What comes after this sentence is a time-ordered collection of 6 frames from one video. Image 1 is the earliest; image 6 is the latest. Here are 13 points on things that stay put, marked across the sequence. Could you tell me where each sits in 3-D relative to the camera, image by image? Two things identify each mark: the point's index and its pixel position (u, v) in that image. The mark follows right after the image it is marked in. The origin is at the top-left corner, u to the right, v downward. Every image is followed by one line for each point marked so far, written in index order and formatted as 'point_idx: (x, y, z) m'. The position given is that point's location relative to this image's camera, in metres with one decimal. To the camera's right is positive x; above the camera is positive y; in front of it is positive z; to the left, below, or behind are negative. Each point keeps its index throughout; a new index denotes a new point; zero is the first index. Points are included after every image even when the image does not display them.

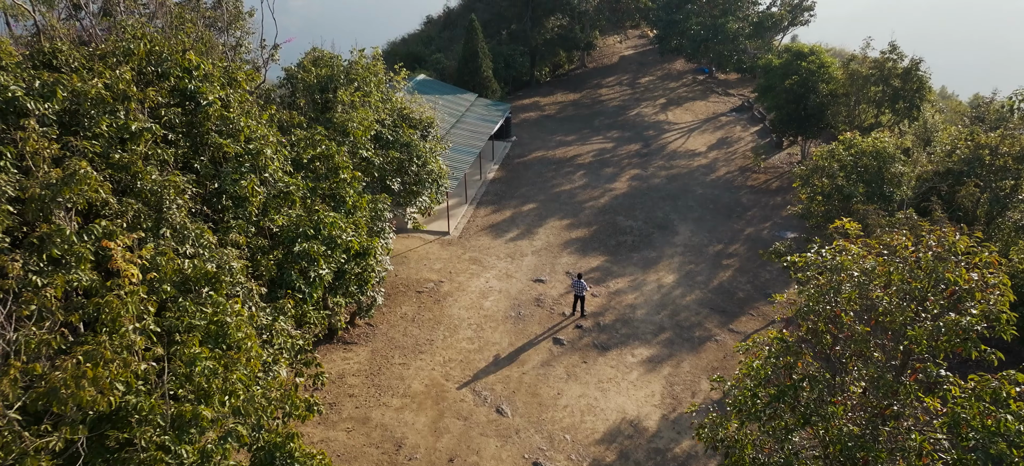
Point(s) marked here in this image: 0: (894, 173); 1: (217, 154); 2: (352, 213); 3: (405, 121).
0: (+11.7, +1.9, +16.6) m
1: (-5.0, +1.2, +9.0) m
2: (-3.3, +0.3, +11.1) m
3: (-3.3, +3.2, +16.3) m
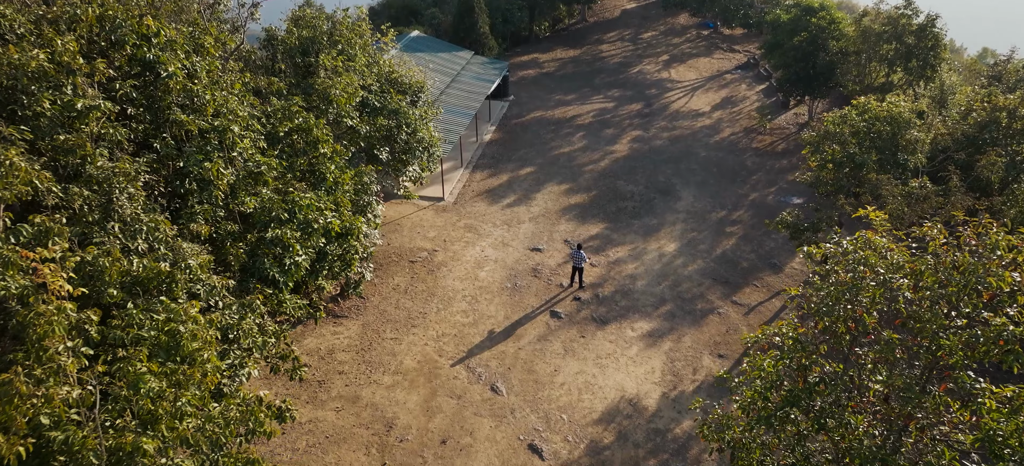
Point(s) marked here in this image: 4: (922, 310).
0: (+11.5, +2.8, +15.7) m
1: (-5.1, +1.5, +8.2) m
2: (-3.5, +0.7, +10.4) m
3: (-3.4, +4.0, +15.2) m
4: (+4.8, -1.0, +6.3) m
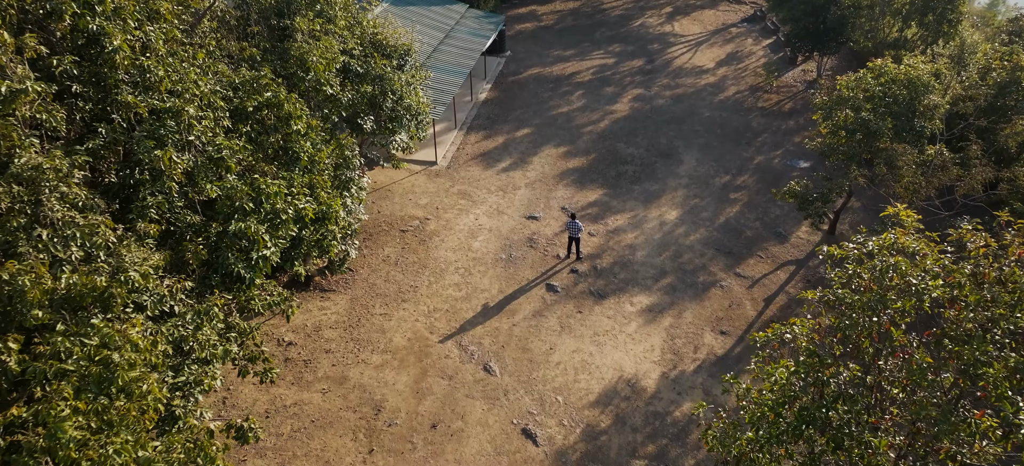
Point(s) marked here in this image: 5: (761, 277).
0: (+11.4, +3.5, +14.7) m
1: (-5.2, +1.6, +7.2) m
2: (-3.6, +1.1, +9.5) m
3: (-3.6, +4.8, +14.0) m
4: (+4.7, -1.0, +5.6) m
5: (+7.9, -1.4, +16.9) m
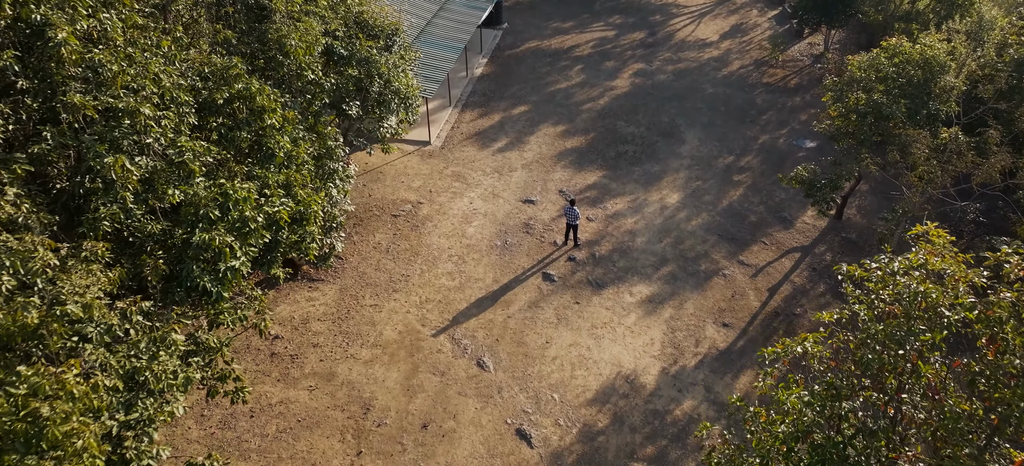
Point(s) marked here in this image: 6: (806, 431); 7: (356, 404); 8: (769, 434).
0: (+11.2, +3.8, +13.9) m
1: (-5.3, +1.5, +6.5) m
2: (-3.7, +1.1, +8.8) m
3: (-3.7, +5.0, +13.1) m
4: (+4.6, -1.2, +5.0) m
5: (+7.8, -1.0, +16.4) m
6: (+3.1, -2.0, +5.6) m
7: (-3.6, -3.9, +12.2) m
8: (+2.9, -2.2, +6.0) m
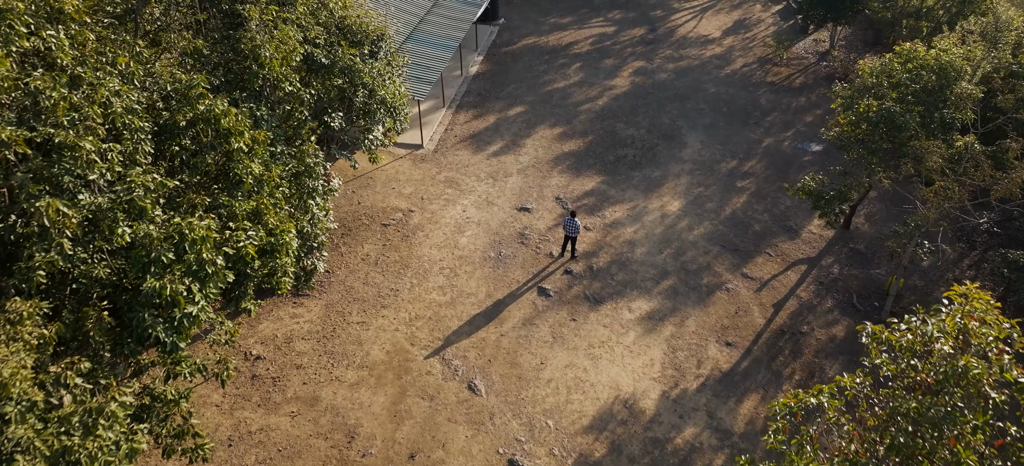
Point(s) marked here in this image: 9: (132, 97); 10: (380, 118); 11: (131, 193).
0: (+11.1, +3.4, +13.1) m
1: (-5.5, +1.0, +5.8) m
2: (-3.9, +0.6, +8.1) m
3: (-3.9, +4.6, +12.4) m
4: (+4.4, -1.7, +4.3) m
5: (+7.6, -1.3, +15.7) m
6: (+2.9, -2.6, +4.9) m
7: (-3.7, -4.3, +11.6) m
8: (+2.7, -2.7, +5.3) m
9: (-5.1, +1.8, +7.1) m
10: (-3.1, +2.7, +12.4) m
11: (-4.5, +0.5, +6.3) m
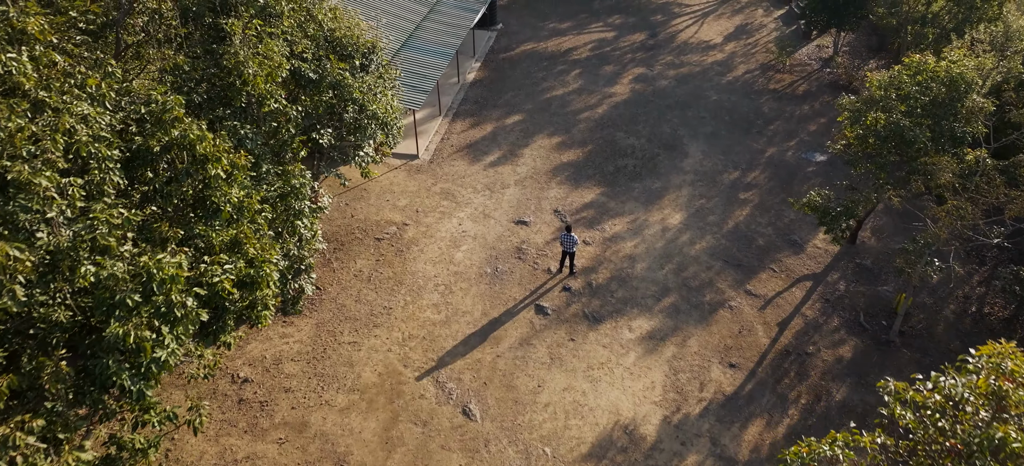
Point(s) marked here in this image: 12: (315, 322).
0: (+11.0, +3.0, +12.7) m
1: (-5.6, +0.6, +5.3) m
2: (-4.0, +0.2, +7.6) m
3: (-4.0, +4.2, +12.0) m
4: (+4.3, -2.1, +3.9) m
5: (+7.5, -1.8, +15.3) m
6: (+2.8, -3.0, +4.5) m
7: (-3.8, -4.8, +11.1) m
8: (+2.6, -3.1, +4.9) m
9: (-5.2, +1.4, +6.7) m
10: (-3.2, +2.2, +12.0) m
11: (-4.6, +0.1, +5.9) m
12: (-5.2, -2.4, +14.0) m
